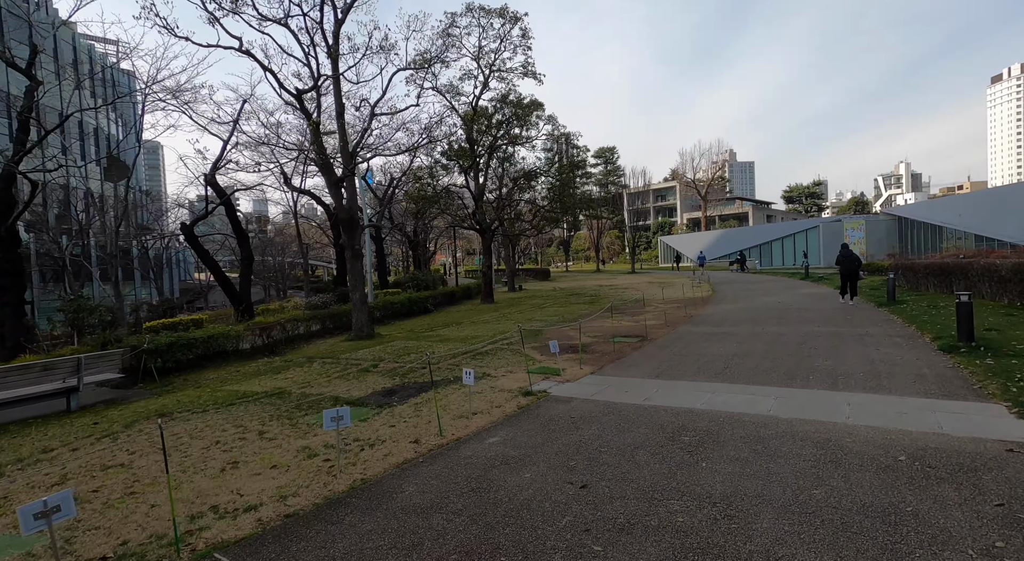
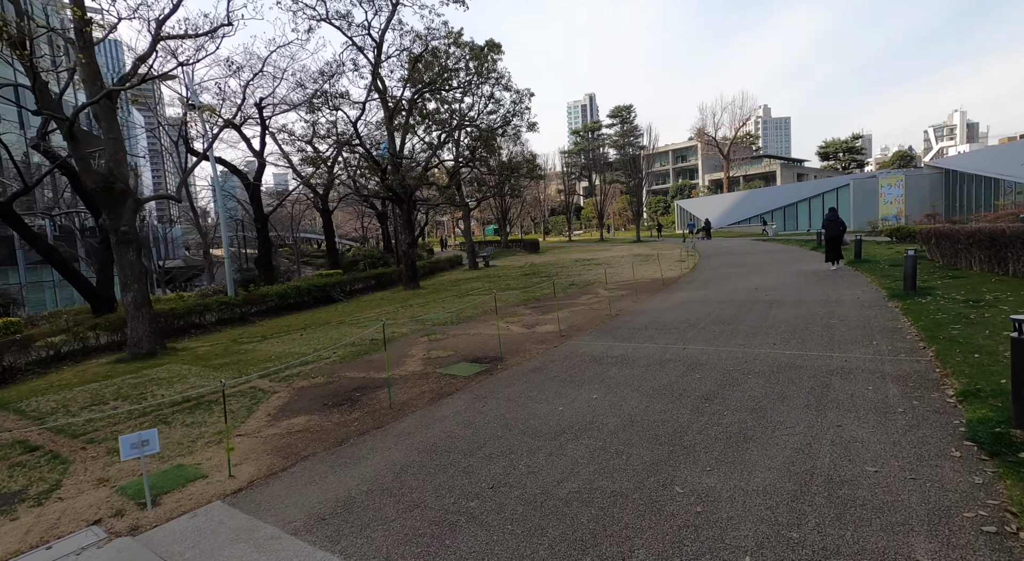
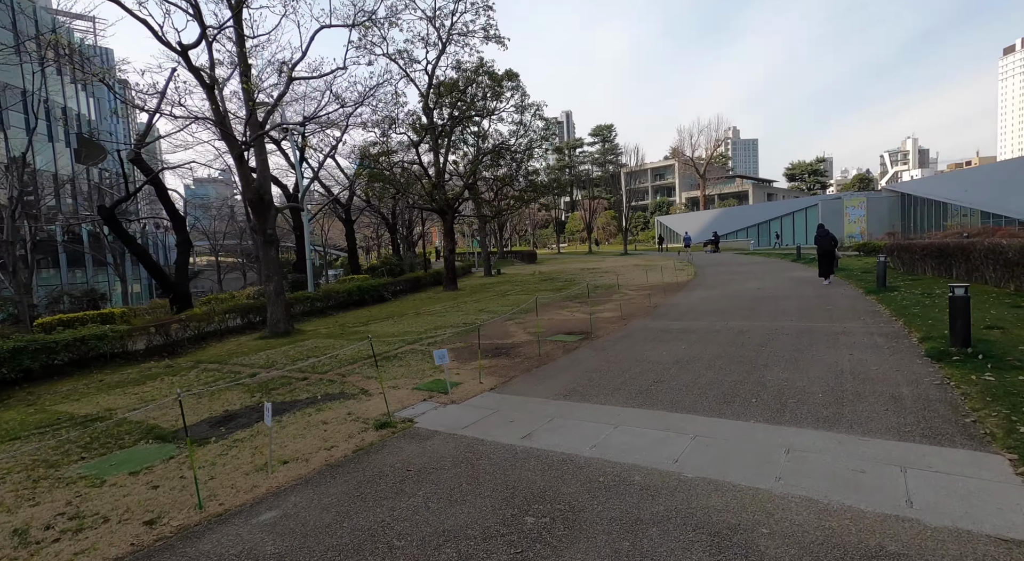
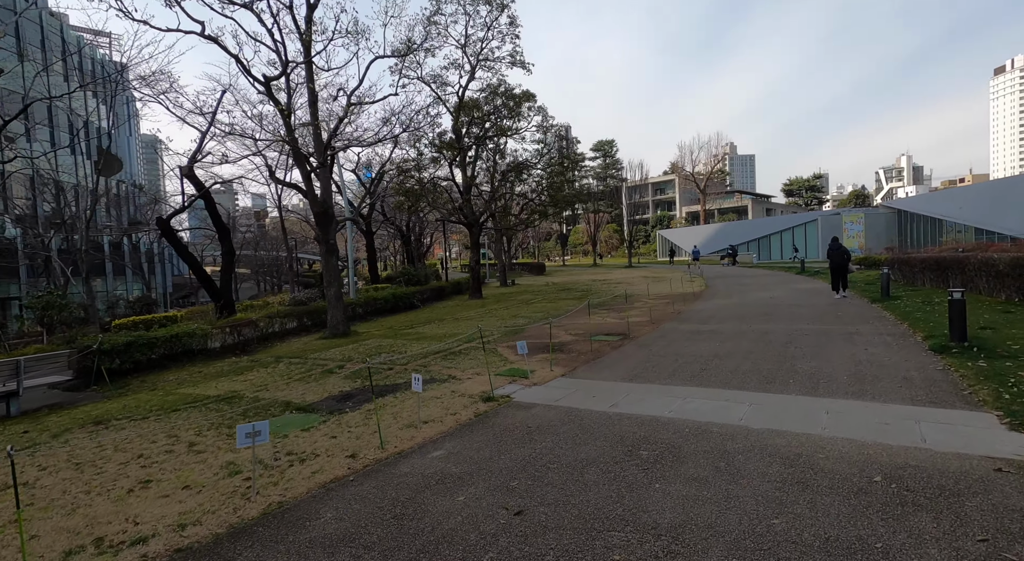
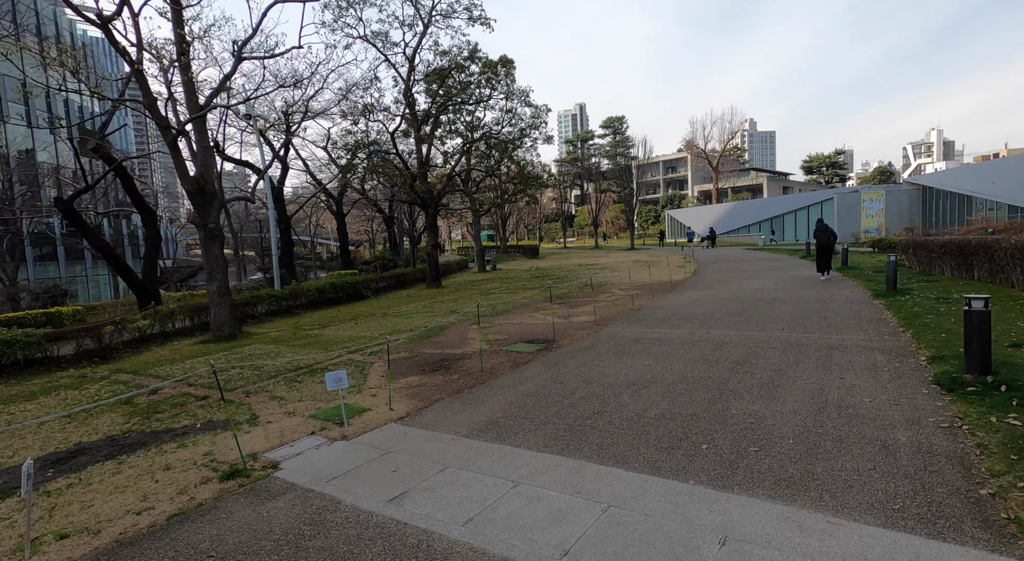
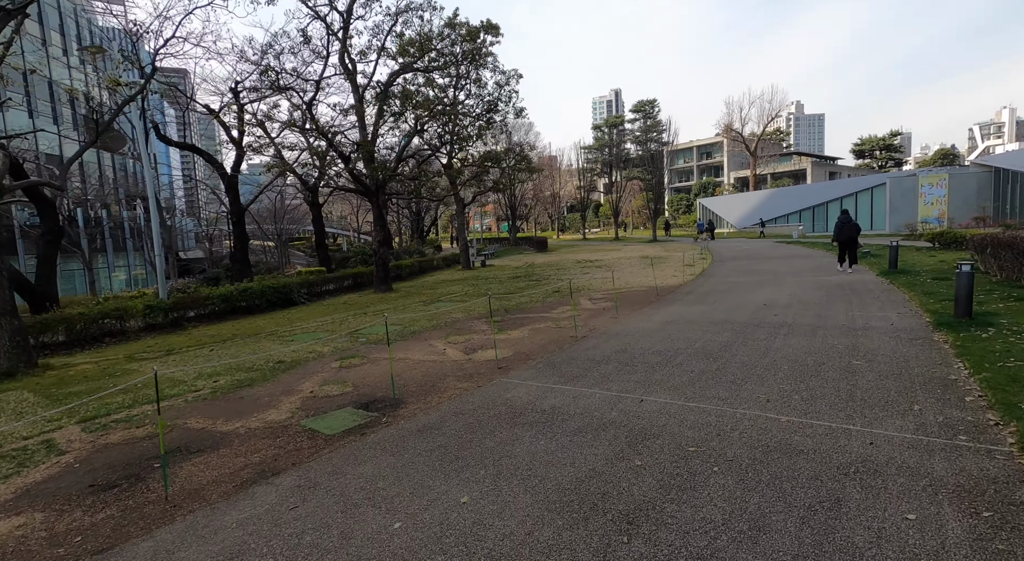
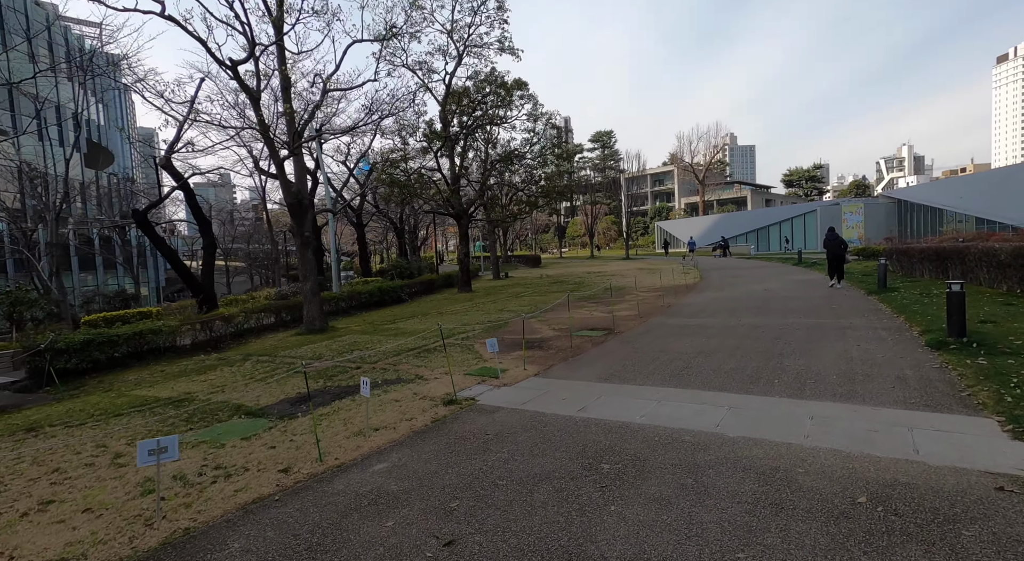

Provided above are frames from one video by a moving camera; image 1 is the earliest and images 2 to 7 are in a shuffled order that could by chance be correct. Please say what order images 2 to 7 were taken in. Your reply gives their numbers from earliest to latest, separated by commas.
4, 7, 3, 5, 2, 6
